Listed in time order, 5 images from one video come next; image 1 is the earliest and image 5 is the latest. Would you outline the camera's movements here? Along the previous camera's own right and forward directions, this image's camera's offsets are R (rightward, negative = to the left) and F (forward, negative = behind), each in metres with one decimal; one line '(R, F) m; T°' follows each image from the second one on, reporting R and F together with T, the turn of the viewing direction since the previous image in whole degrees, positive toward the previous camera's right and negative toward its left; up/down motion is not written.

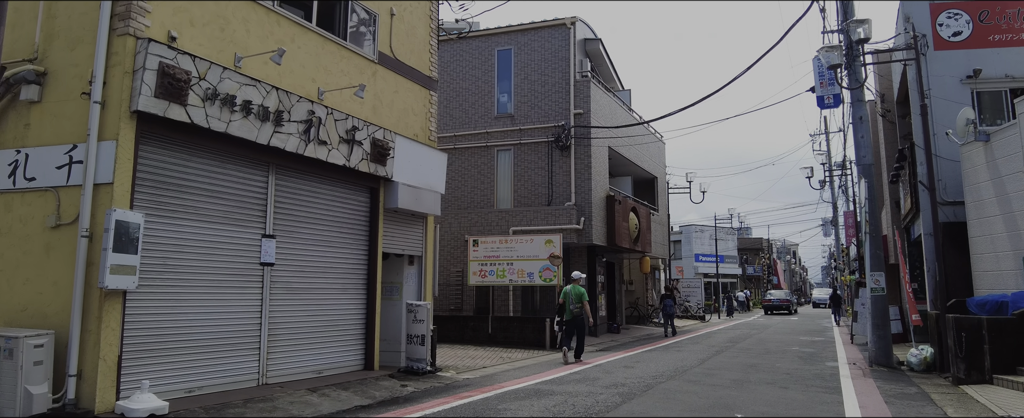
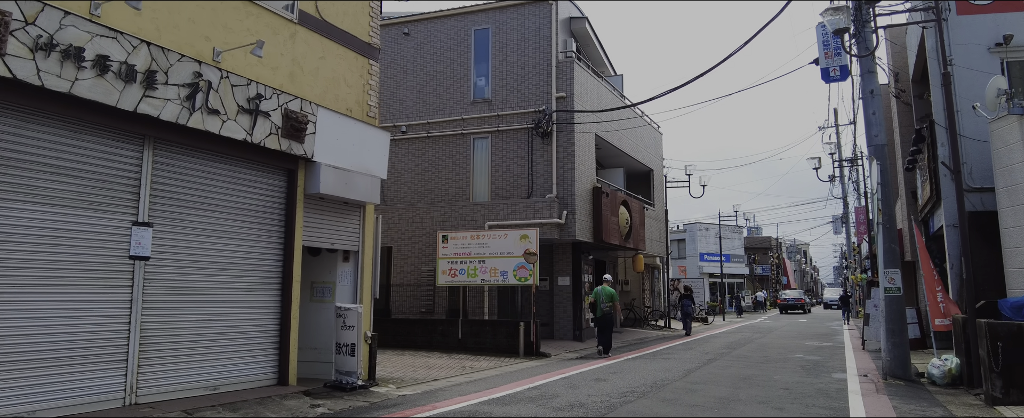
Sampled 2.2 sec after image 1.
(+0.9, +1.7) m; -1°
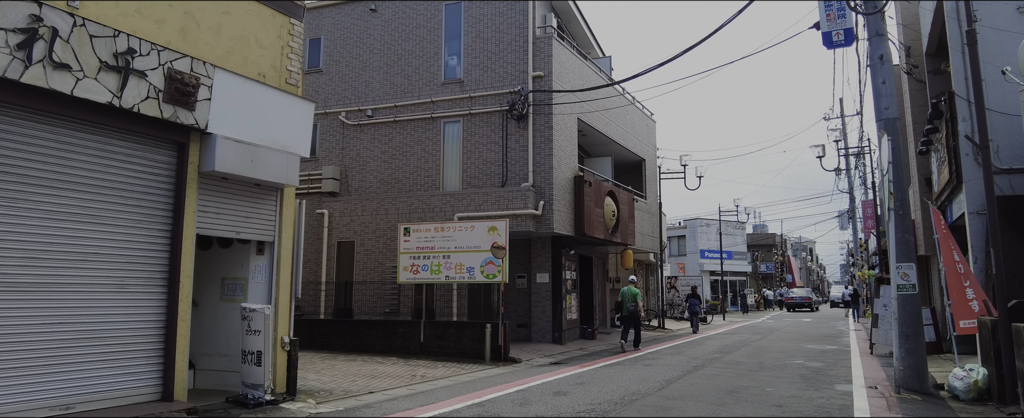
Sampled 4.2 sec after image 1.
(+0.8, +1.5) m; -1°
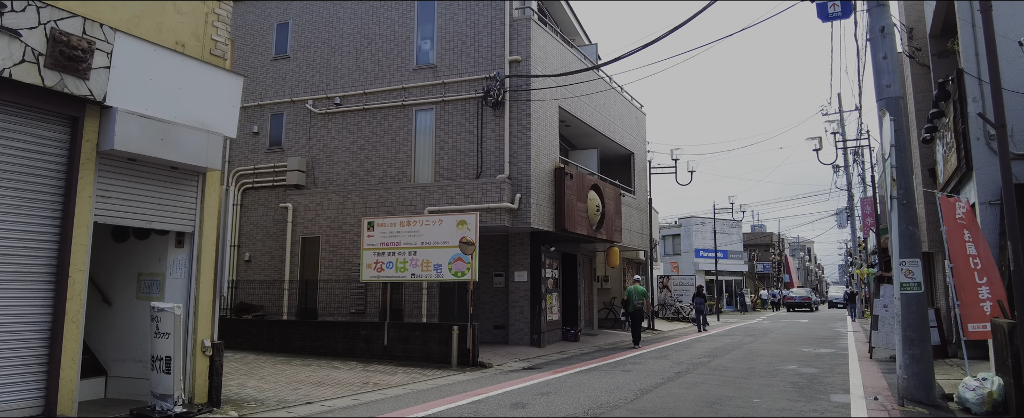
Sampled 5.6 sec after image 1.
(+0.6, +1.0) m; 0°
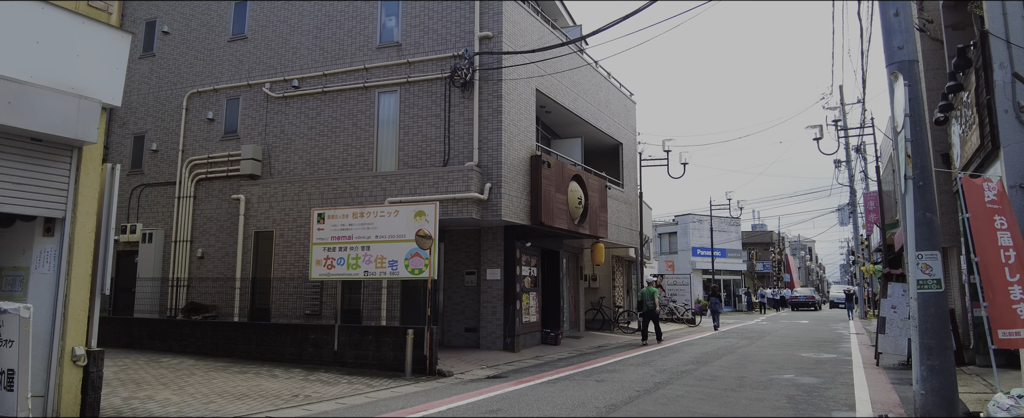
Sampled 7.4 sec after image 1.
(+0.7, +1.3) m; 0°
